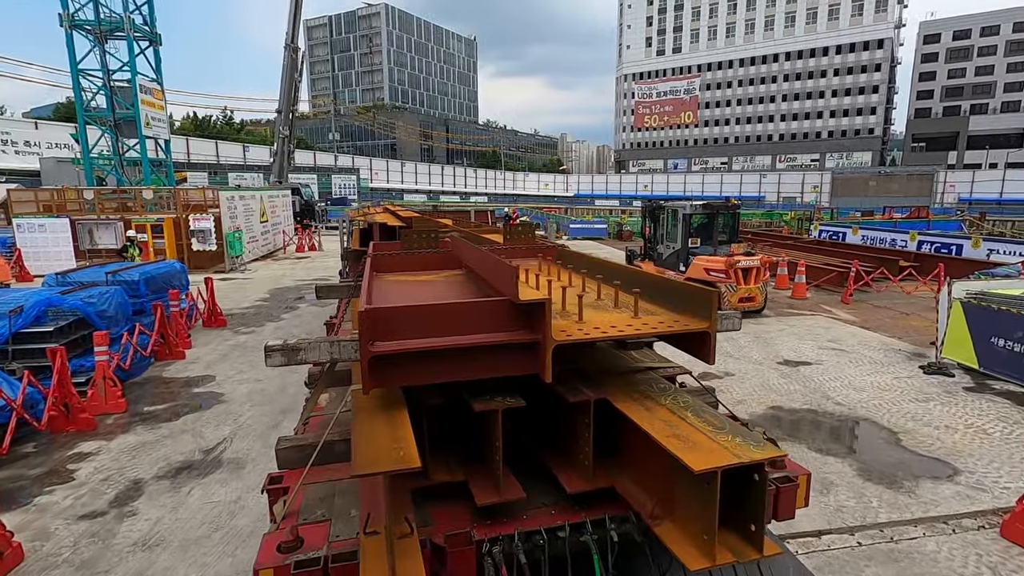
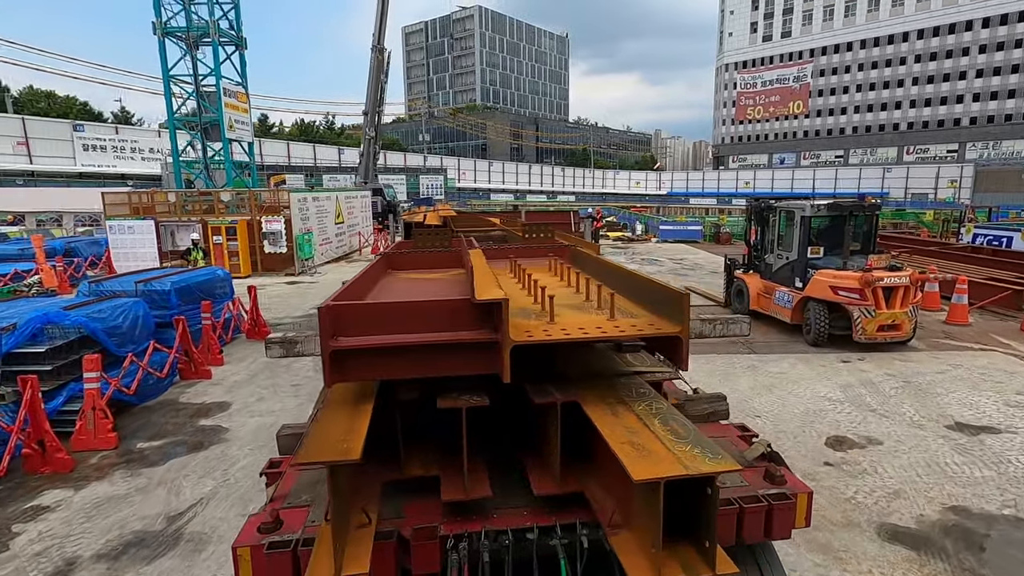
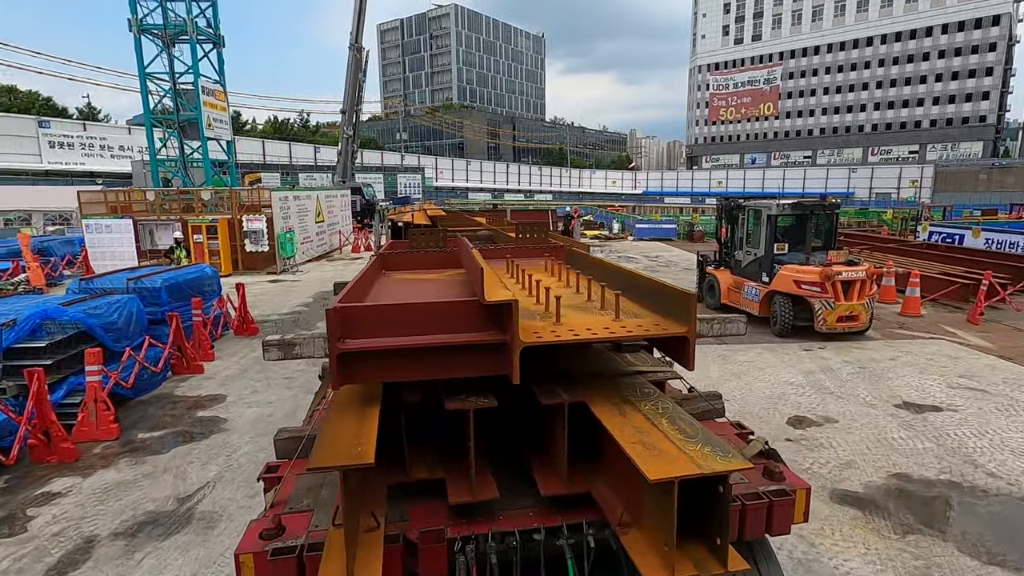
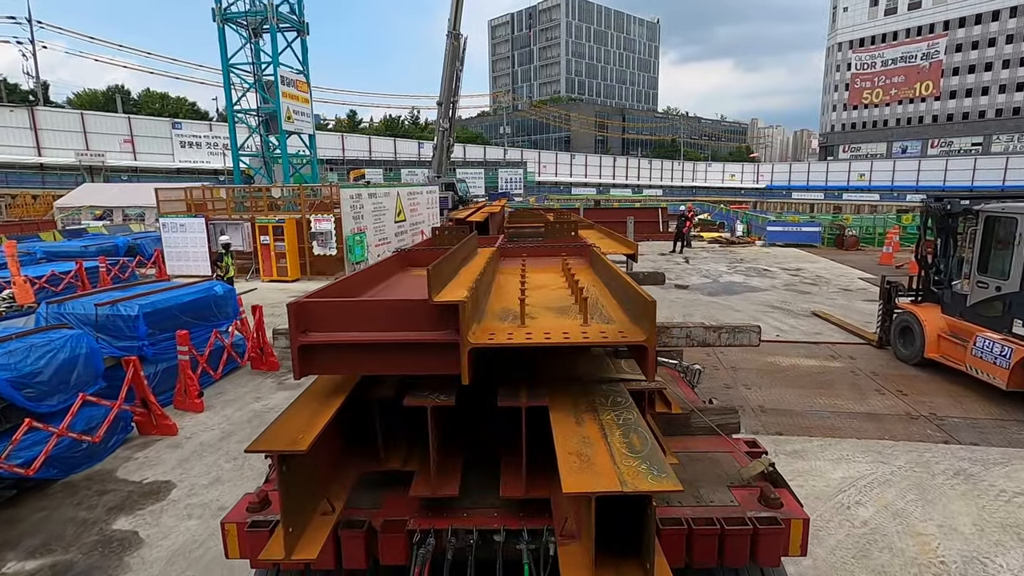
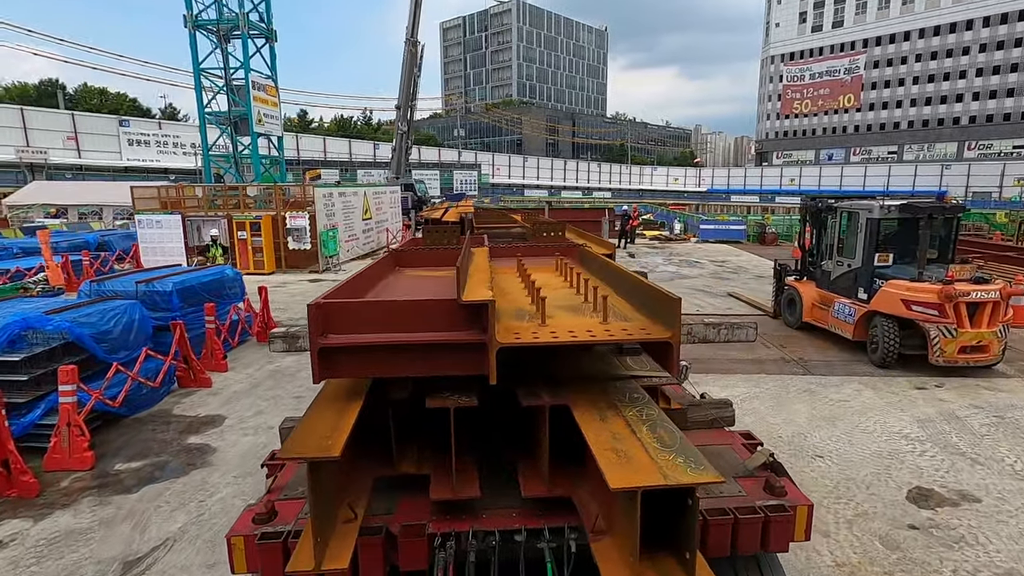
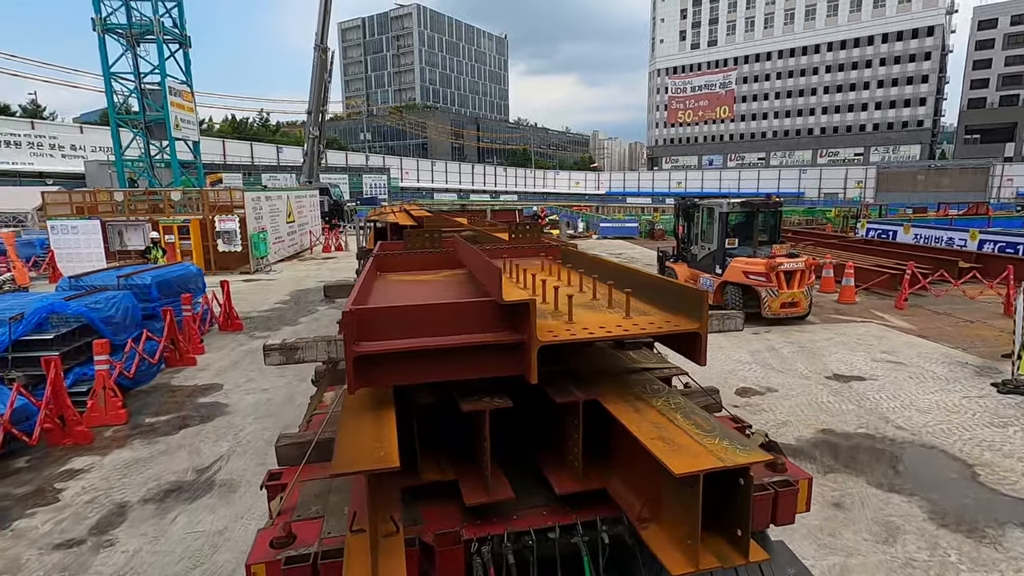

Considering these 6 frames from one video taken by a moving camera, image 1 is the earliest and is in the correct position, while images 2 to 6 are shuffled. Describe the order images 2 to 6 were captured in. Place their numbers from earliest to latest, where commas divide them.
6, 3, 2, 5, 4
